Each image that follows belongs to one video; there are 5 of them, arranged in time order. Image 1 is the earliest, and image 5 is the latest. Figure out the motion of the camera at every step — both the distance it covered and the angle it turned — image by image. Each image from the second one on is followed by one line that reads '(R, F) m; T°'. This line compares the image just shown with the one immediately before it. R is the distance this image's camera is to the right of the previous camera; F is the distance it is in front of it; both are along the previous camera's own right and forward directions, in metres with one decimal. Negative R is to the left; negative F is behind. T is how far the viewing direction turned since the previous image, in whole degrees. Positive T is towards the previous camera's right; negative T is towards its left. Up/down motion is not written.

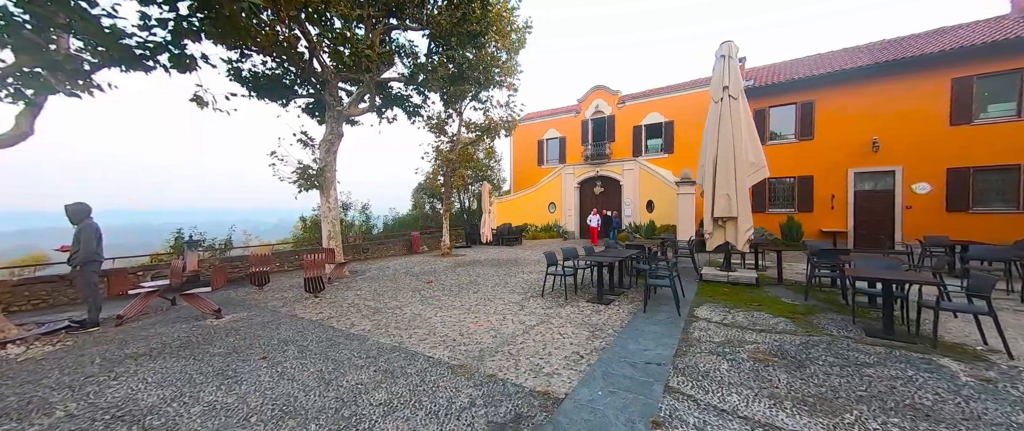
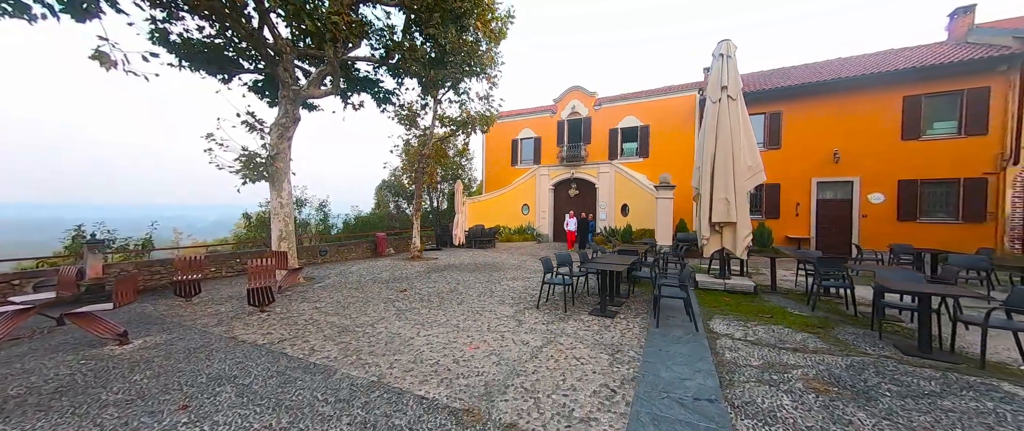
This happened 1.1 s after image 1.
(-0.5, +0.8) m; +6°
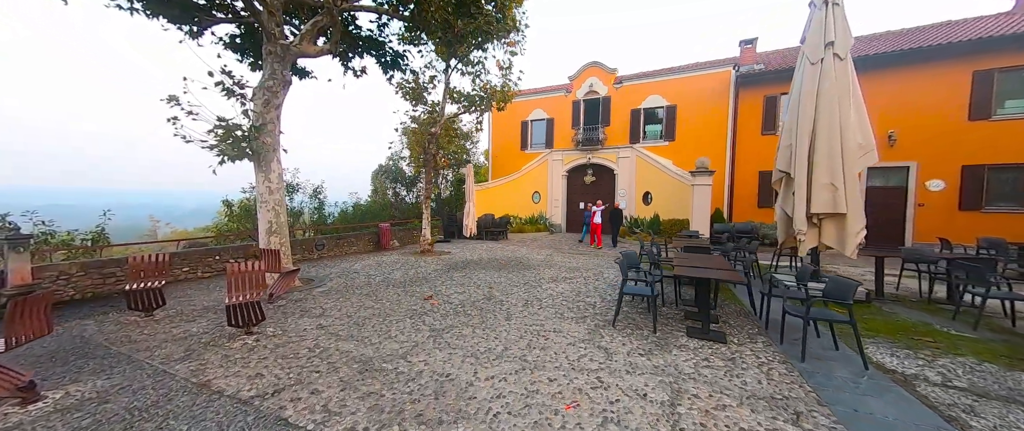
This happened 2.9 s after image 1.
(-1.0, +1.4) m; +1°
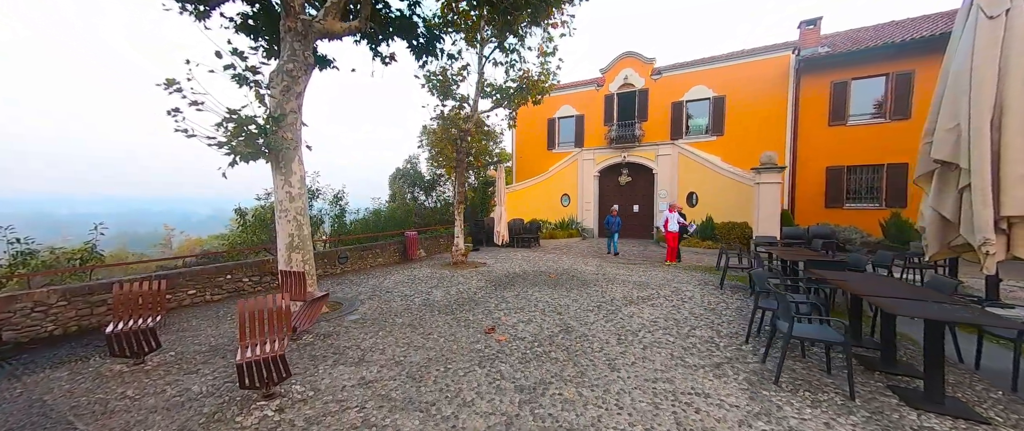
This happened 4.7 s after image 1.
(-1.0, +1.2) m; -2°
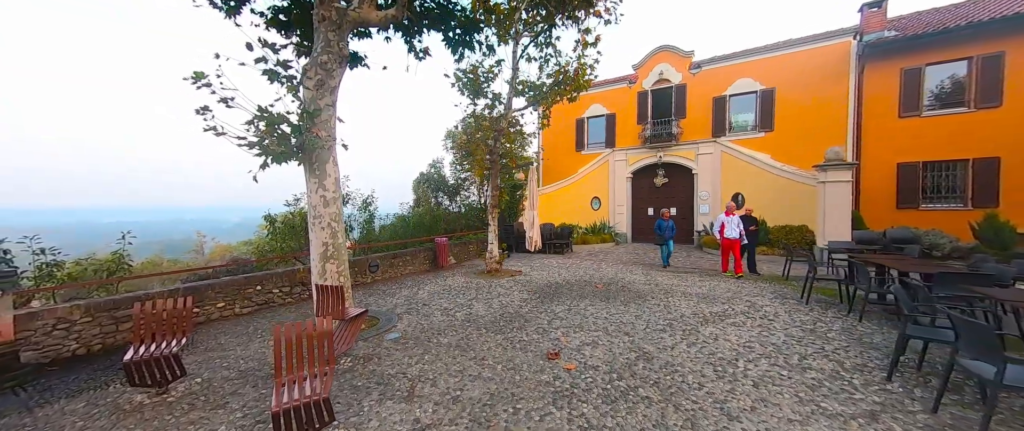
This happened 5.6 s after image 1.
(-0.6, +0.6) m; -3°
